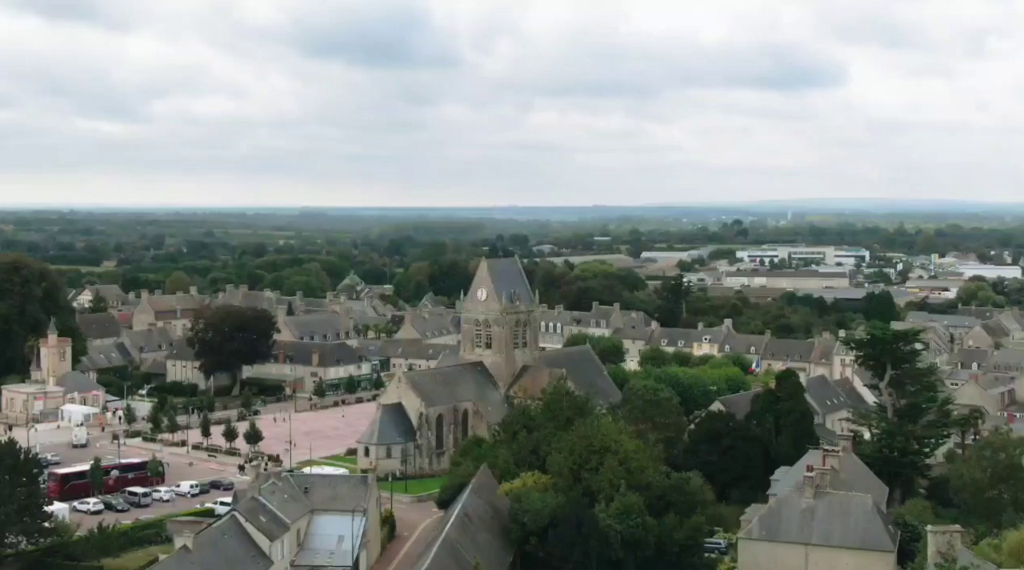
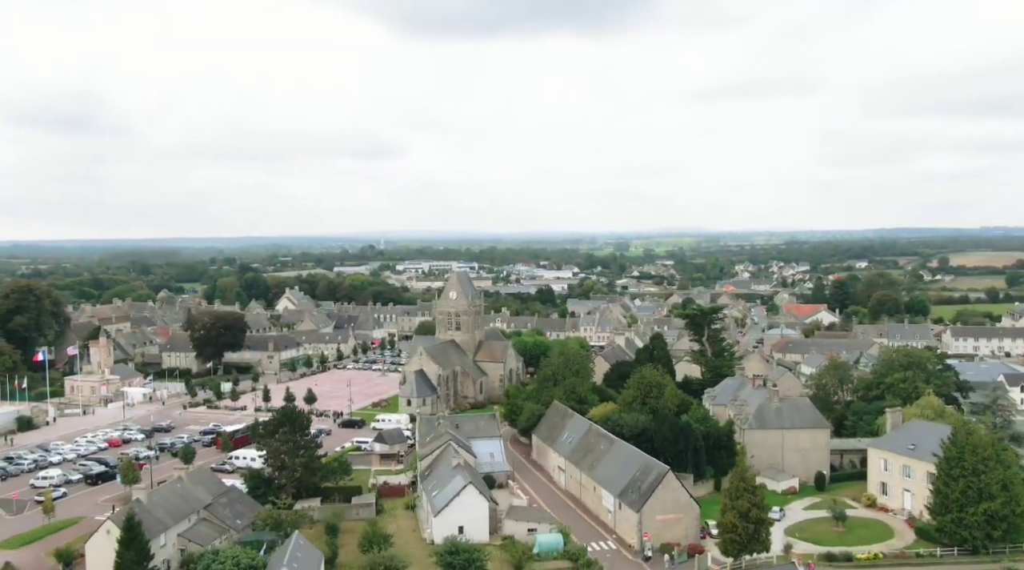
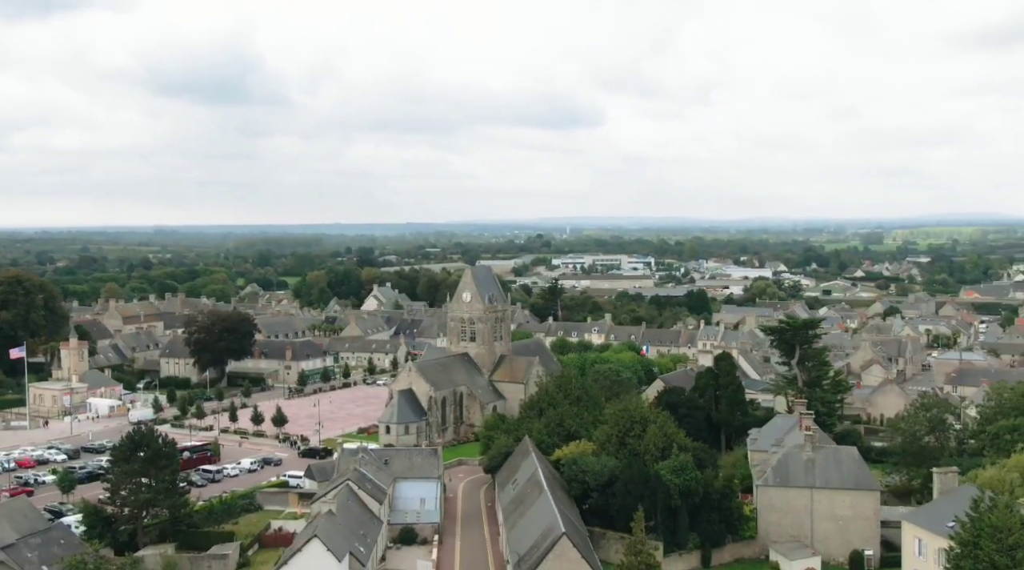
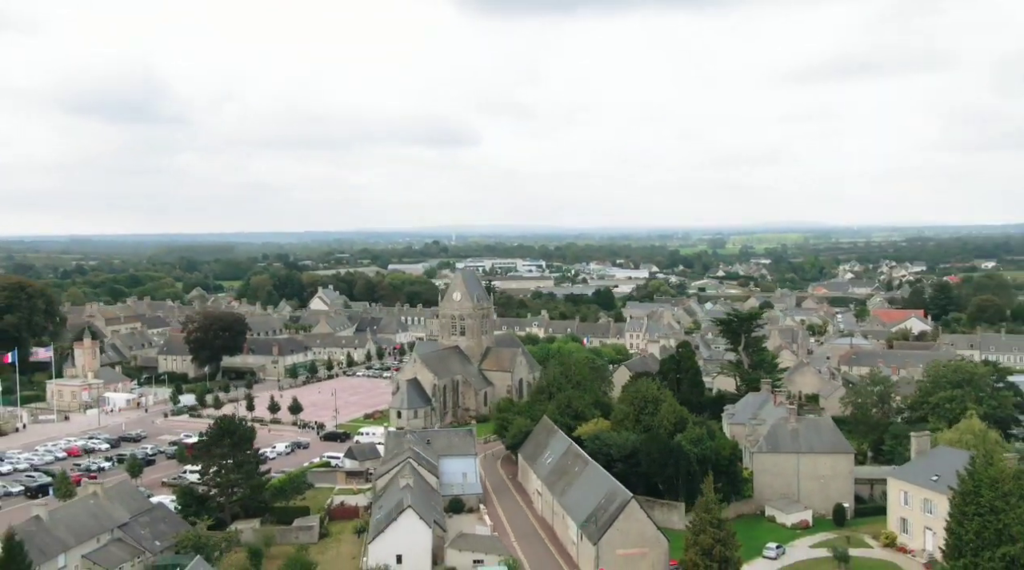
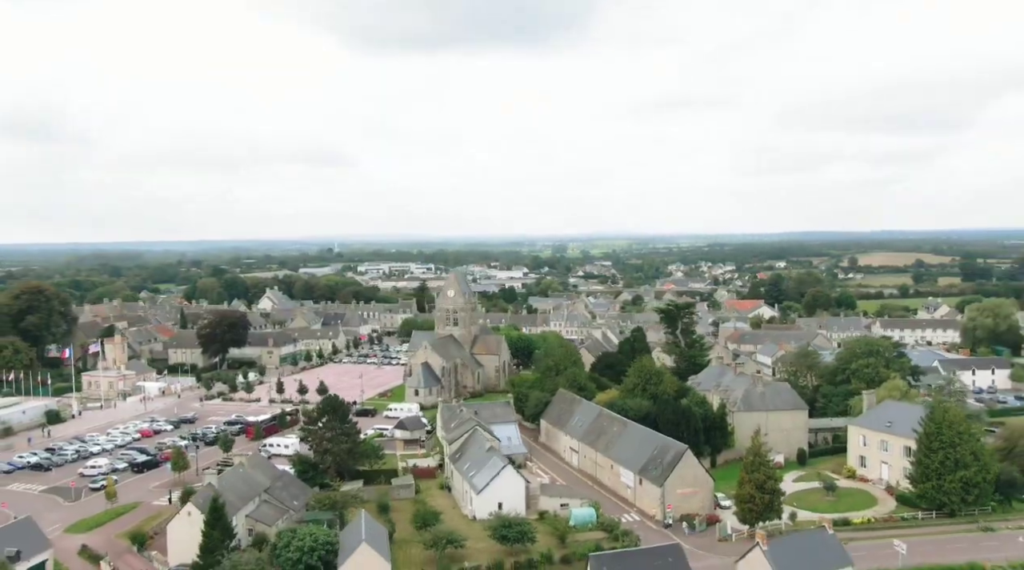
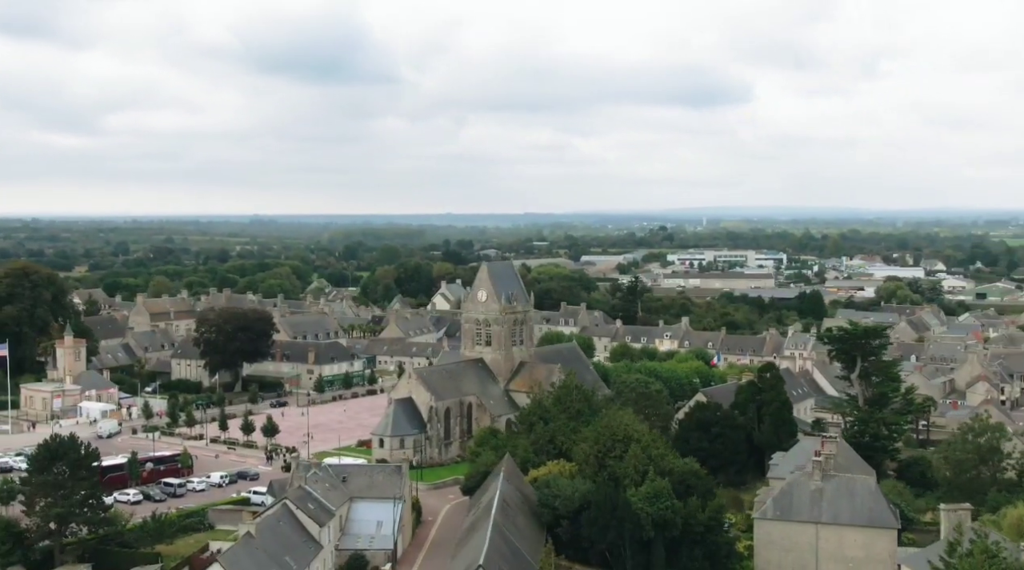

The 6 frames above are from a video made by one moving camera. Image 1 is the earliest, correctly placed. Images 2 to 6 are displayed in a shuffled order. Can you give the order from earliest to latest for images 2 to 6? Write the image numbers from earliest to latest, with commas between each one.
6, 3, 4, 2, 5
